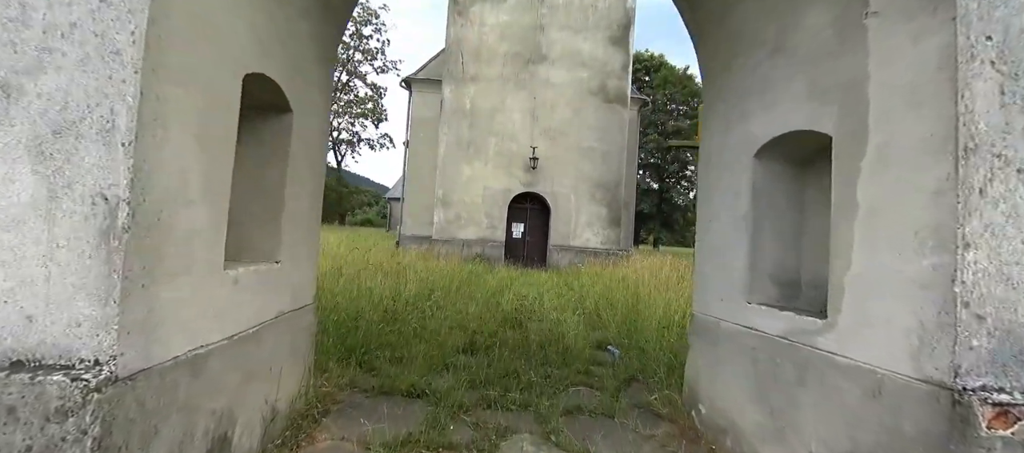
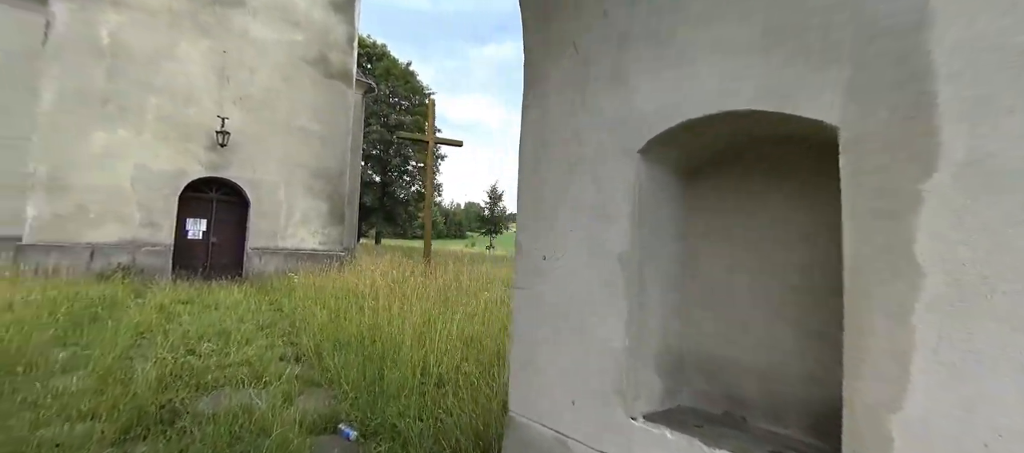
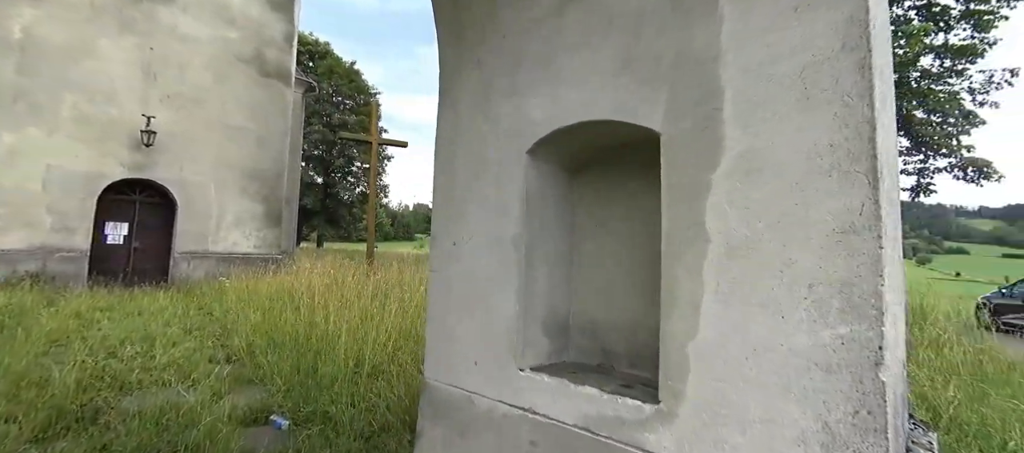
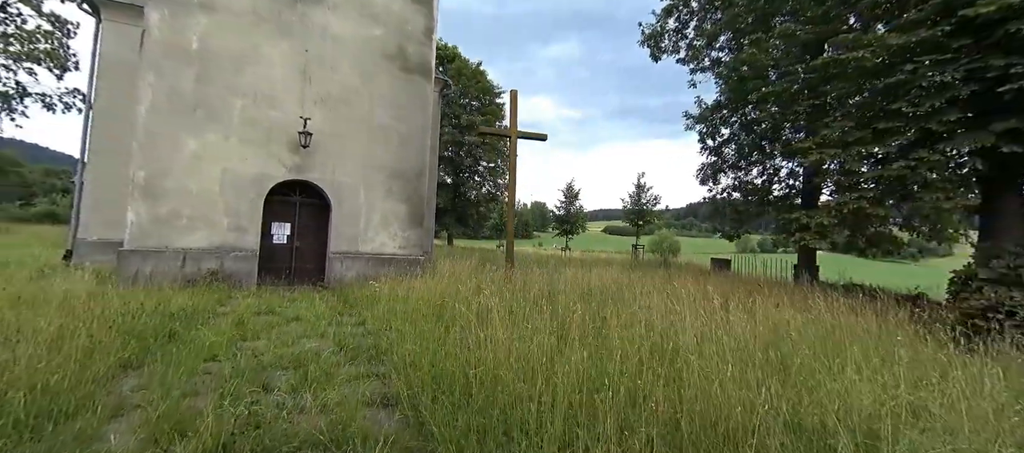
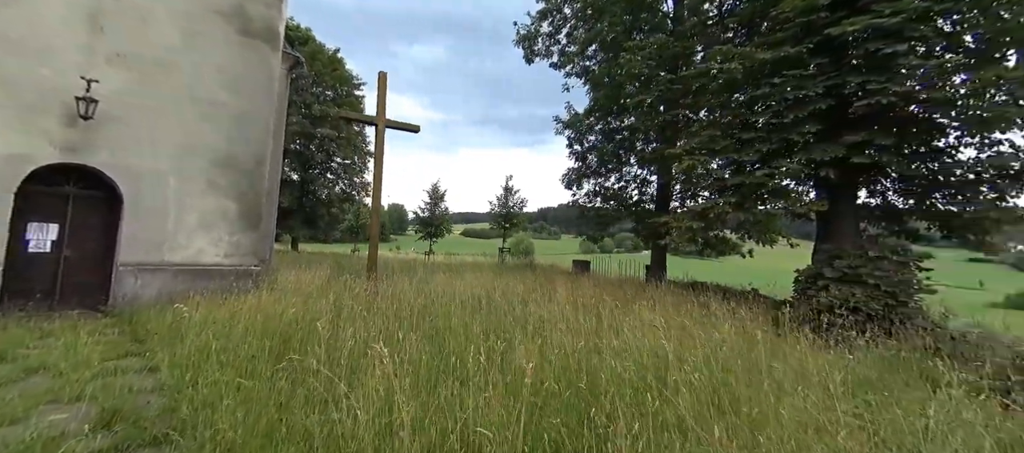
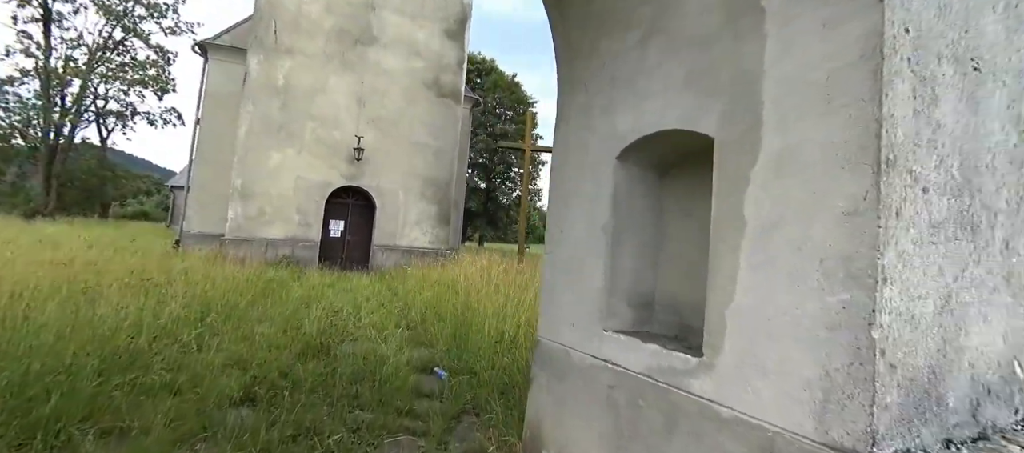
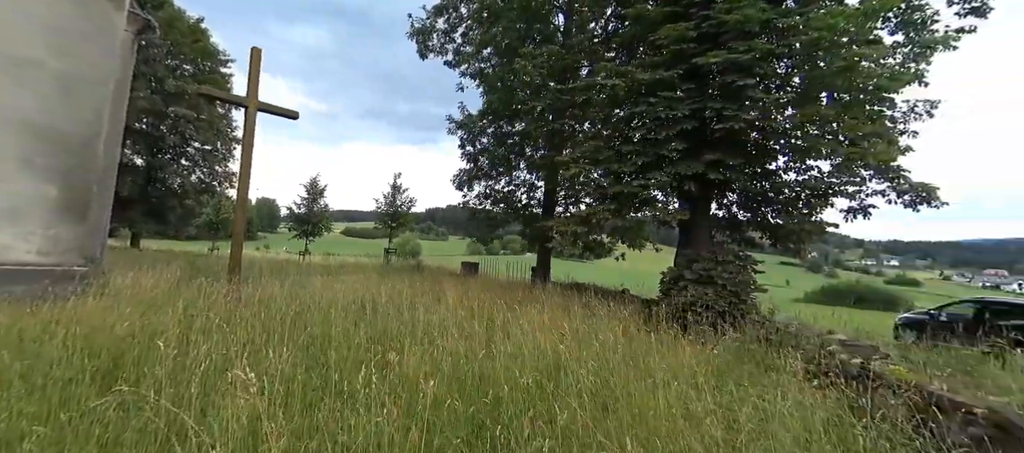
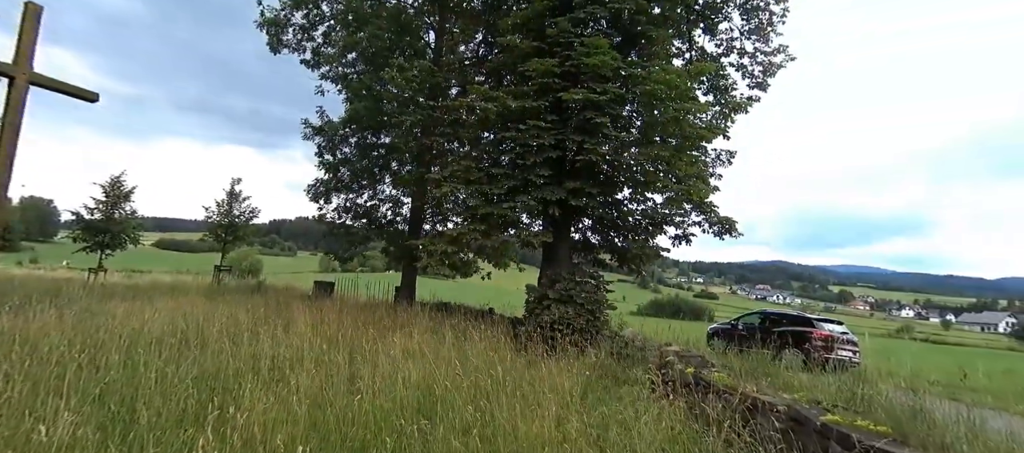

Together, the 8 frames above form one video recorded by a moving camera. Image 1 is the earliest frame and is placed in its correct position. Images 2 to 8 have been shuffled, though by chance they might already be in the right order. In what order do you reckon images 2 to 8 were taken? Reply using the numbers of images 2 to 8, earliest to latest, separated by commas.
6, 3, 2, 4, 5, 7, 8
